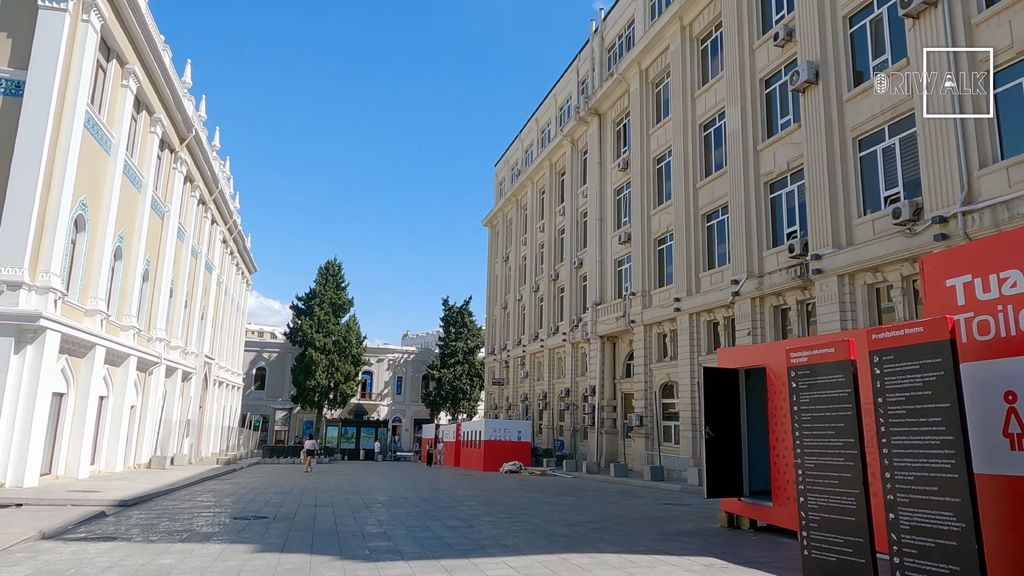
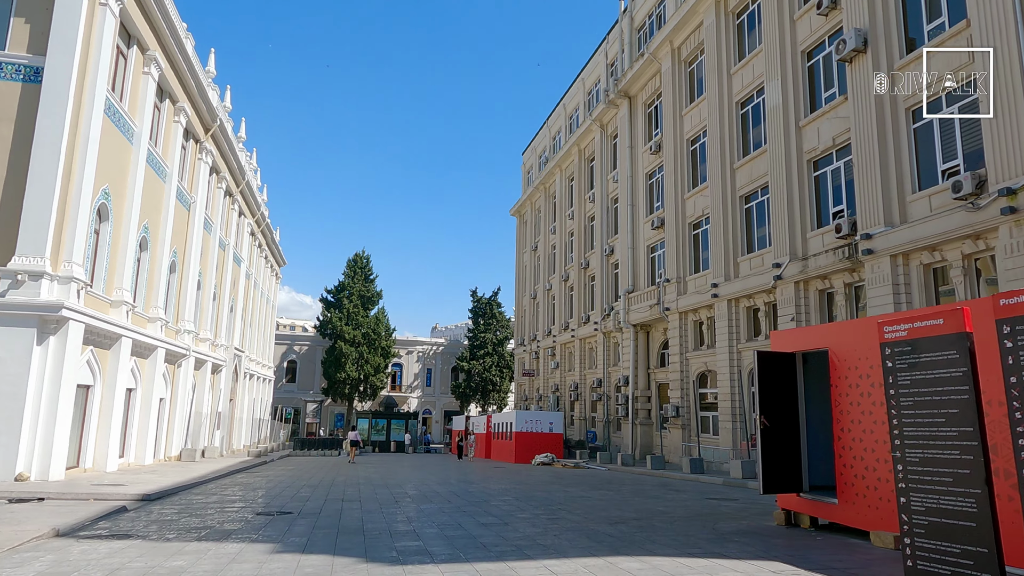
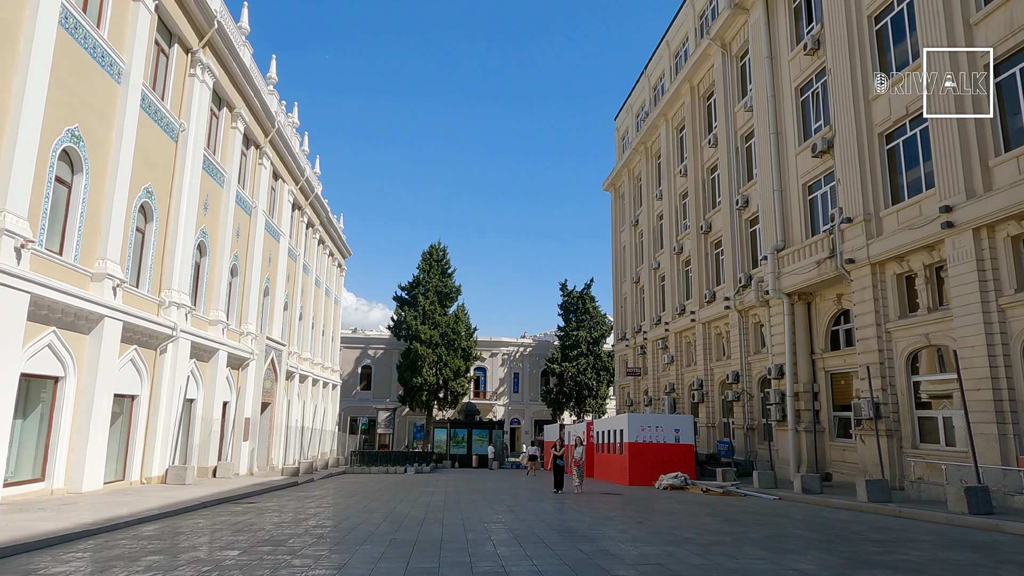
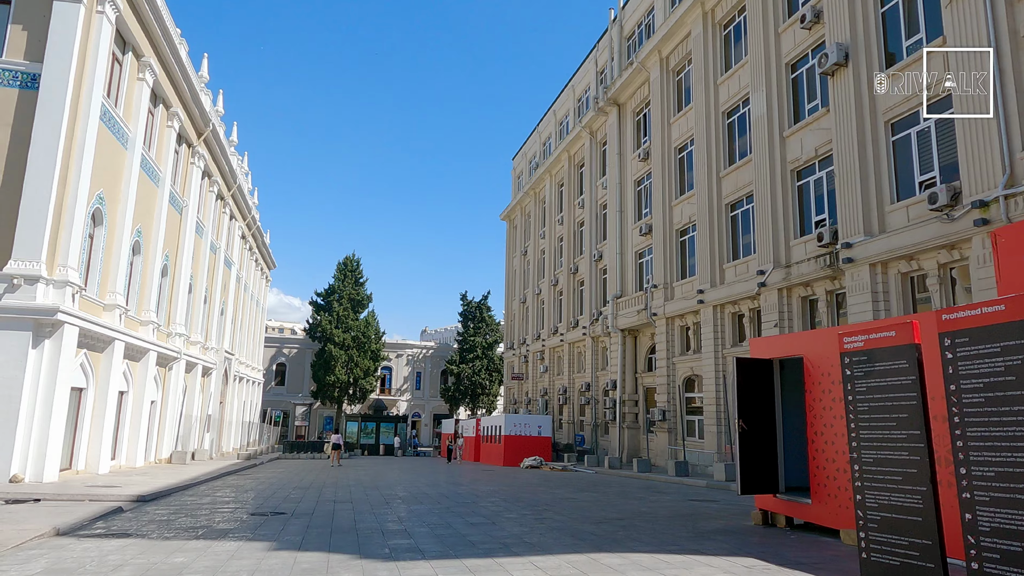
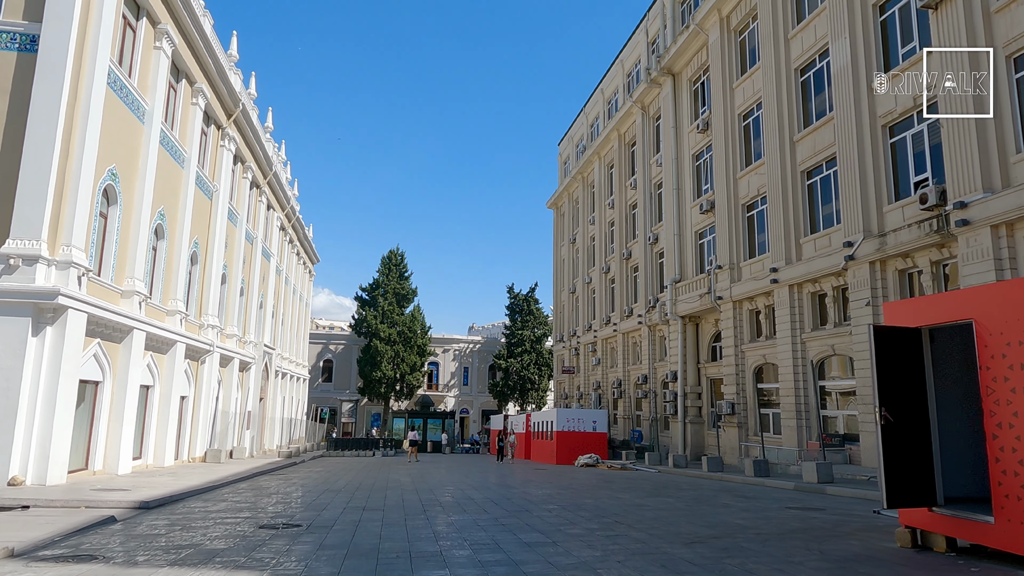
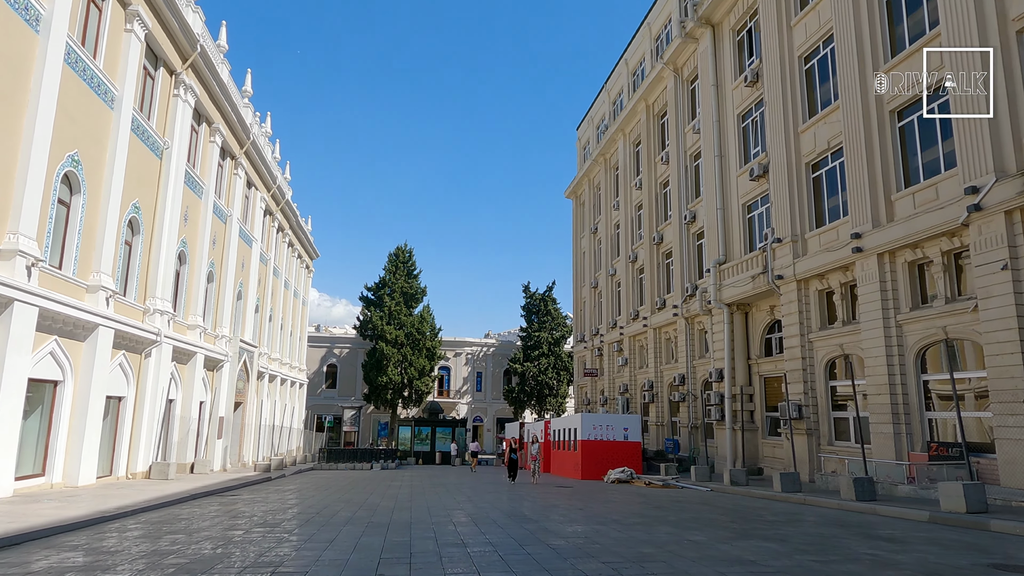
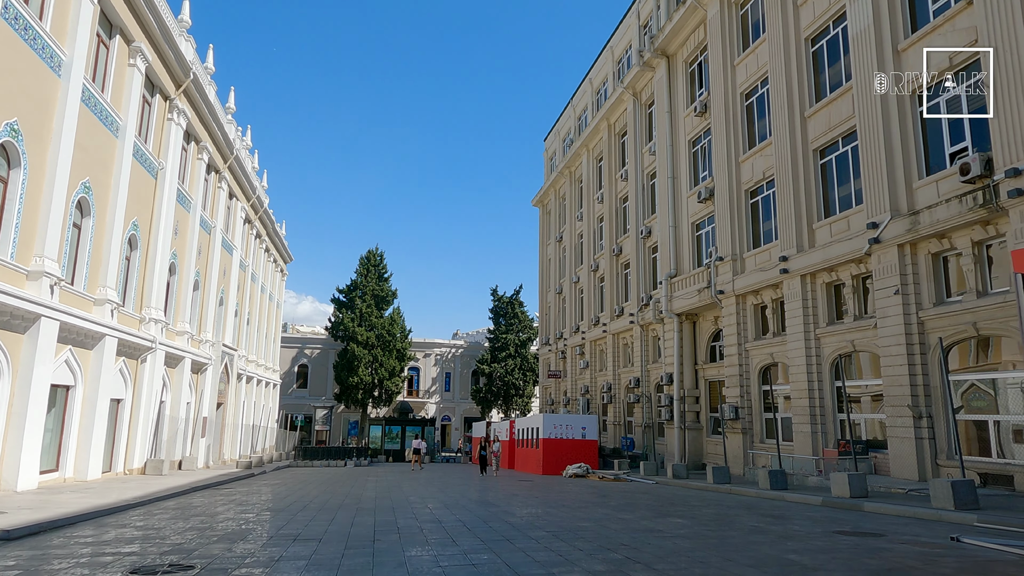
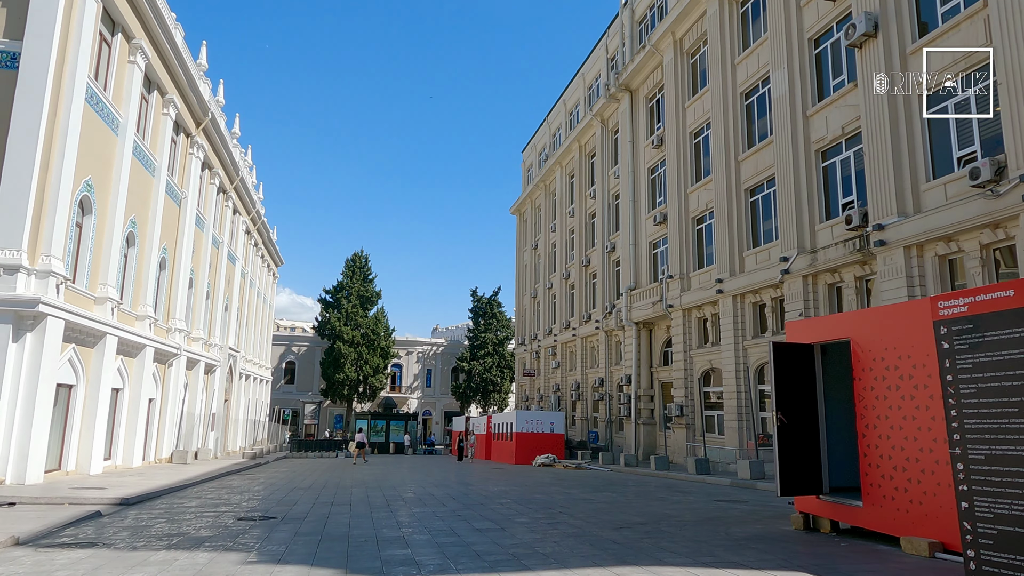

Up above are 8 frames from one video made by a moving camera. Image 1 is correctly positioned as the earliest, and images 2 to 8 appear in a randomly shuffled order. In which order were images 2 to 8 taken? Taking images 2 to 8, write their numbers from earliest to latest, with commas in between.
4, 2, 8, 5, 7, 6, 3
